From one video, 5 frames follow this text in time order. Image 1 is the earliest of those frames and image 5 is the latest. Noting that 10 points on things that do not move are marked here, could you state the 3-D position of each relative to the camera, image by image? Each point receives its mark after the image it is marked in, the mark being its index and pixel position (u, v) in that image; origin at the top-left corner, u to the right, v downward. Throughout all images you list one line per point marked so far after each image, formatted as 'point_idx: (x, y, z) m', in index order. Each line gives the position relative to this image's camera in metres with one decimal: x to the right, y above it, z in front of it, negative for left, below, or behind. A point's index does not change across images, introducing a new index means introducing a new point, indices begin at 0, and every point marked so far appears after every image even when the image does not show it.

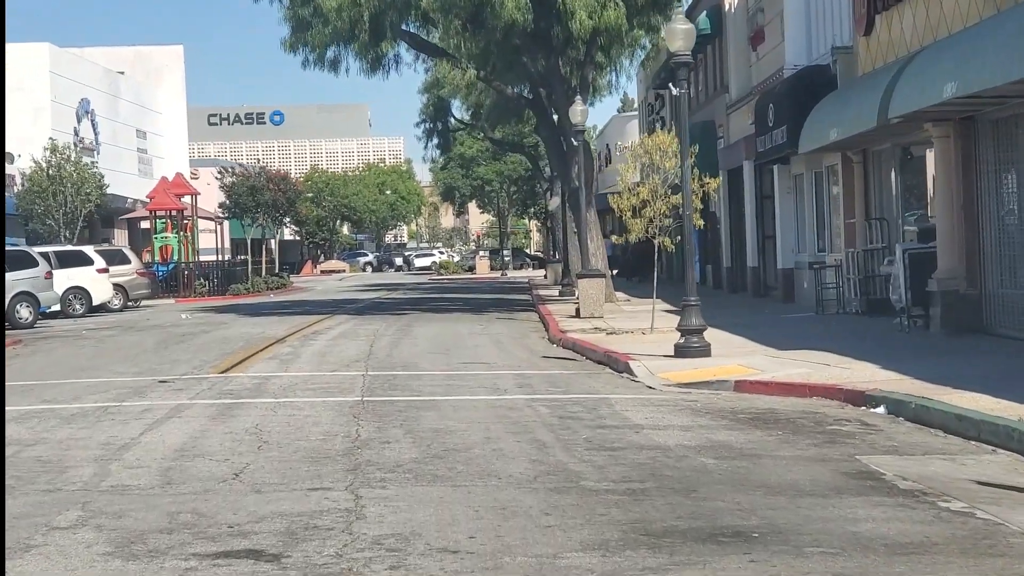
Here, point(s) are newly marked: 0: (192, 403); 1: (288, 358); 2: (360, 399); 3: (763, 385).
0: (-2.1, -0.7, +12.4) m
1: (-2.0, -0.6, +17.2) m
2: (-1.0, -0.7, +12.6) m
3: (+1.6, -0.6, +12.6) m
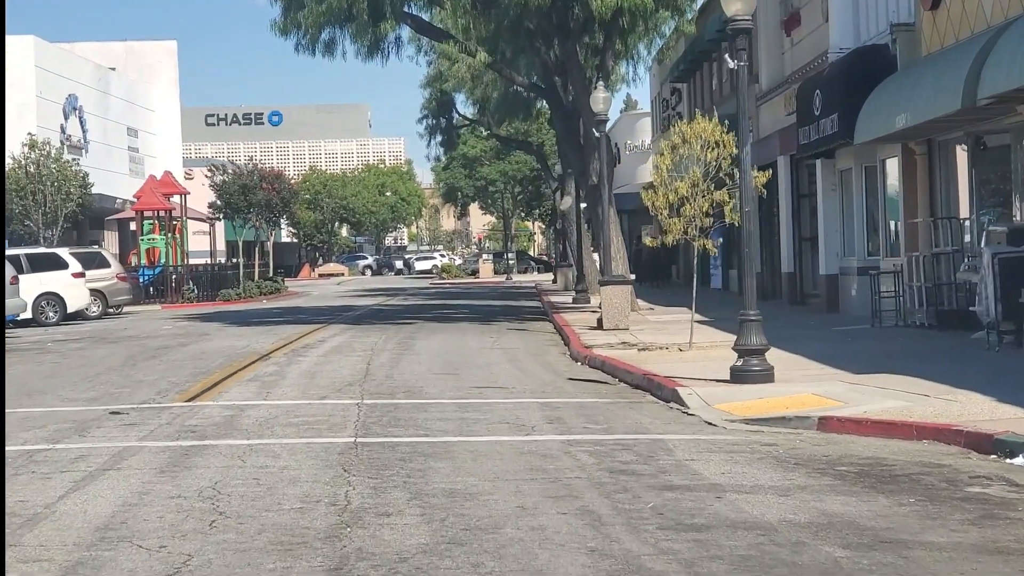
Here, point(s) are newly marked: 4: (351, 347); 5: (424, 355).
0: (-1.9, -0.8, +9.9) m
1: (-1.8, -0.7, +14.7) m
2: (-0.8, -0.8, +10.1) m
3: (+1.8, -0.7, +10.1) m
4: (-1.6, -0.6, +19.6) m
5: (-0.8, -0.6, +17.9) m
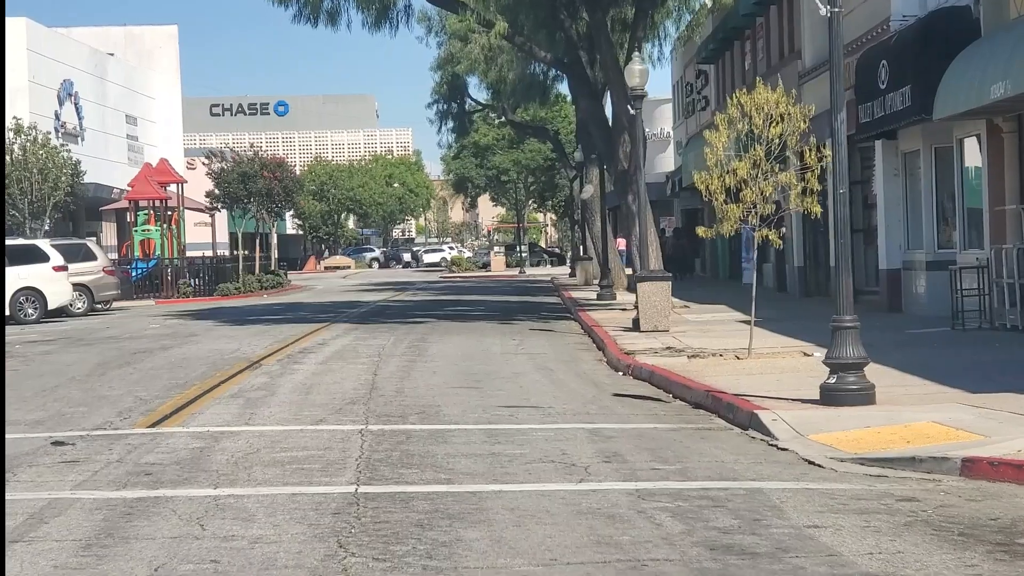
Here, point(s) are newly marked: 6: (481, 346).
0: (-1.7, -0.8, +7.5) m
1: (-1.6, -0.7, +12.4) m
2: (-0.6, -0.8, +7.7) m
3: (+2.0, -0.7, +7.7) m
4: (-1.4, -0.6, +17.2) m
5: (-0.6, -0.6, +15.5) m
6: (-0.3, -0.5, +18.0) m
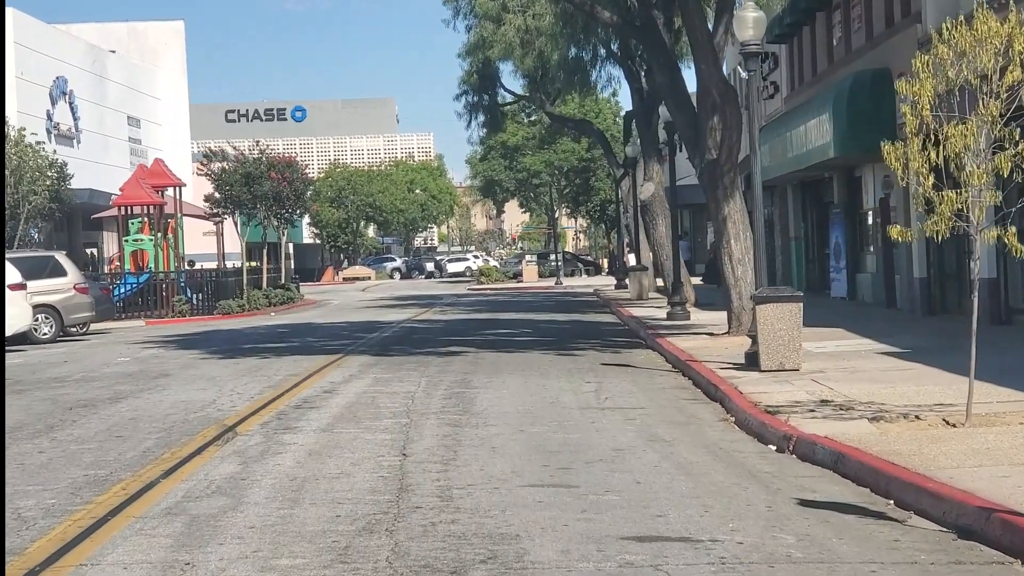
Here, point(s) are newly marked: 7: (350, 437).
0: (-1.3, -1.0, +2.6) m
1: (-1.2, -0.9, +7.5) m
2: (-0.2, -0.9, +2.8) m
3: (+2.4, -0.8, +2.7) m
4: (-0.9, -0.8, +12.3) m
5: (-0.1, -0.8, +10.6) m
6: (+0.2, -0.7, +13.1) m
7: (-0.9, -0.8, +10.3) m
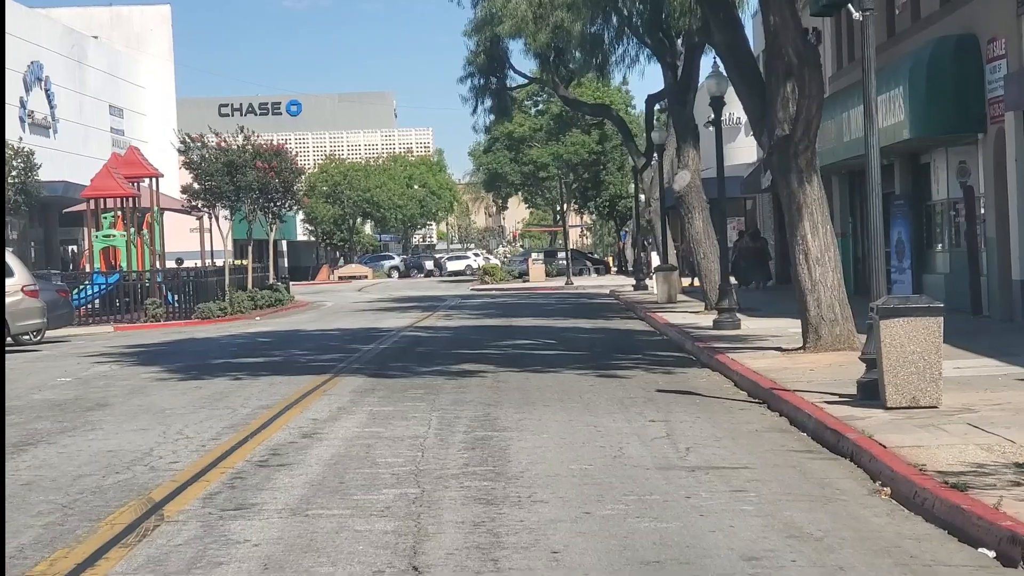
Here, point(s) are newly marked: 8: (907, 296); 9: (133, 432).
0: (-1.0, -1.0, -0.8) m
1: (-0.9, -0.9, +4.0) m
2: (0.0, -1.0, -0.7) m
3: (+2.6, -0.9, -0.7) m
4: (-0.7, -0.8, +8.8) m
5: (+0.2, -0.8, +7.2) m
6: (+0.5, -0.8, +9.6) m
7: (-0.6, -0.8, +6.9) m
8: (+2.1, 0.0, +10.3) m
9: (-2.1, -0.8, +10.8) m
